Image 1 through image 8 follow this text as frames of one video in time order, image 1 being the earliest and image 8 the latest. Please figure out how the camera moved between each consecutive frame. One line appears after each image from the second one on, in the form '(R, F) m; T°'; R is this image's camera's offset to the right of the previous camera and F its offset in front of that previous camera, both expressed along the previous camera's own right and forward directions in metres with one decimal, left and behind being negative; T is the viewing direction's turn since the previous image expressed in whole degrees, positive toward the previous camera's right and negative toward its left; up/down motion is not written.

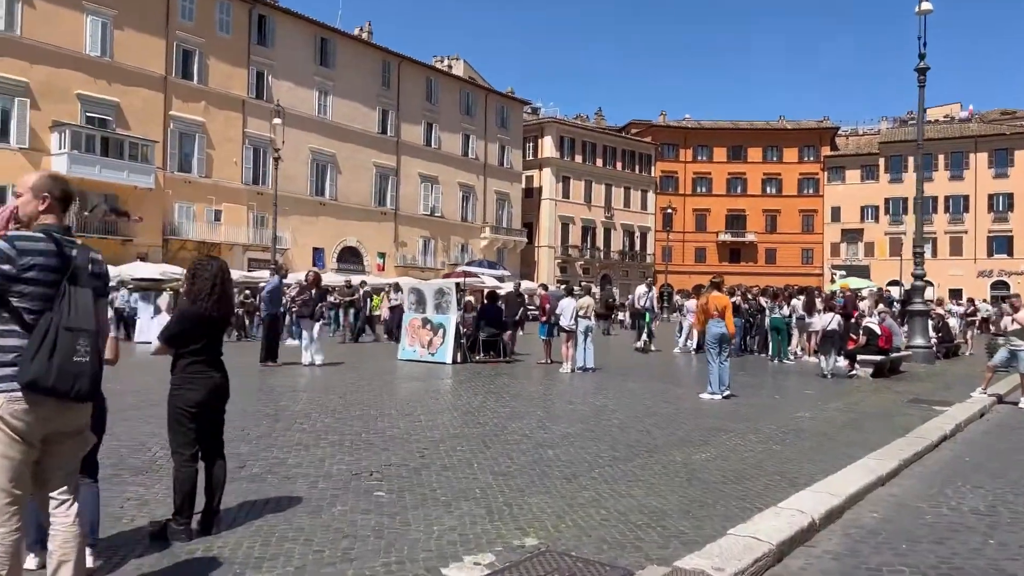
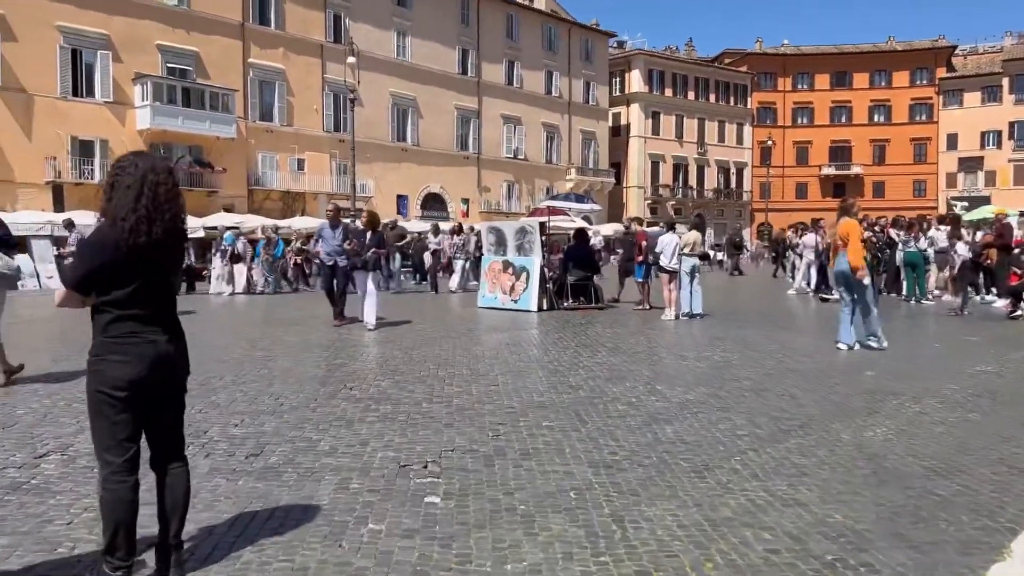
(-0.1, +1.9) m; -6°
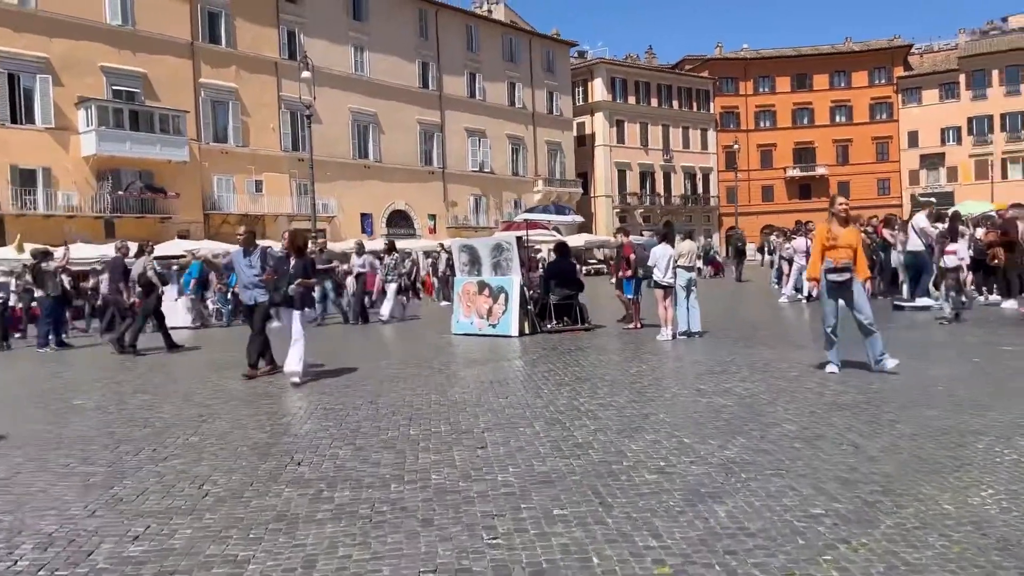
(-0.1, +1.4) m; +2°
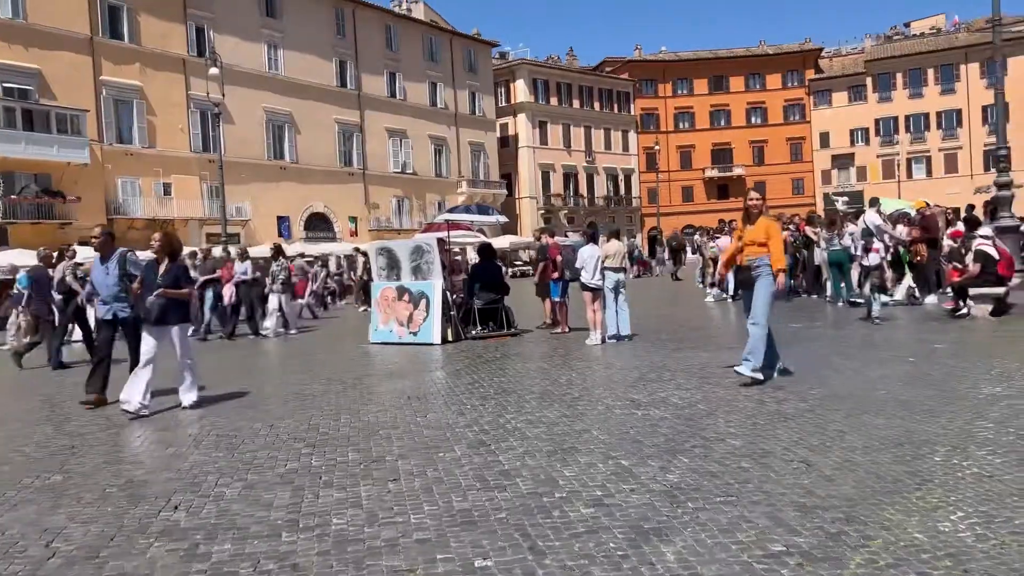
(+0.1, +0.7) m; +5°
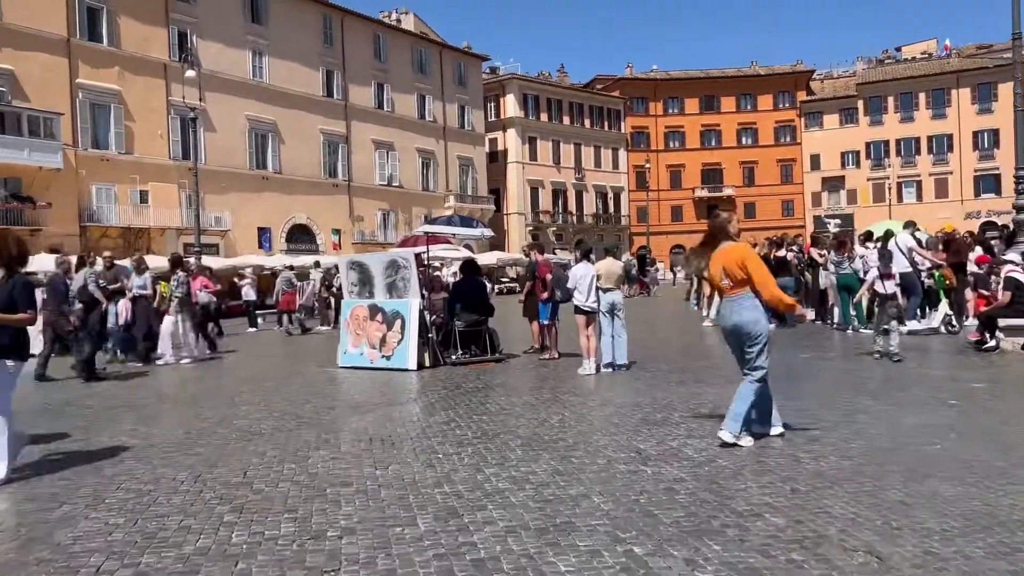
(0.0, +1.2) m; +1°
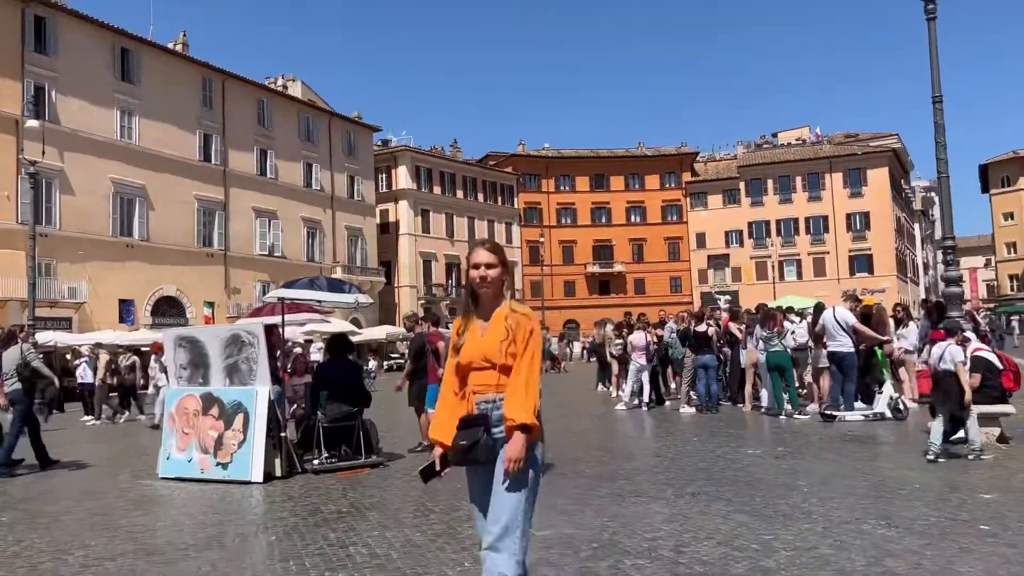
(+0.1, +2.4) m; +8°
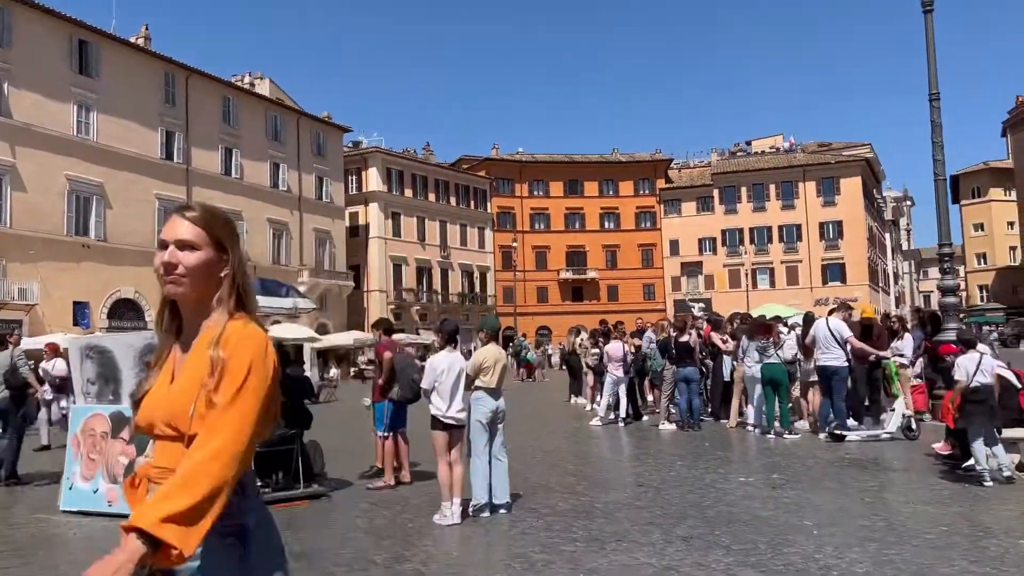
(+0.1, +1.1) m; +2°
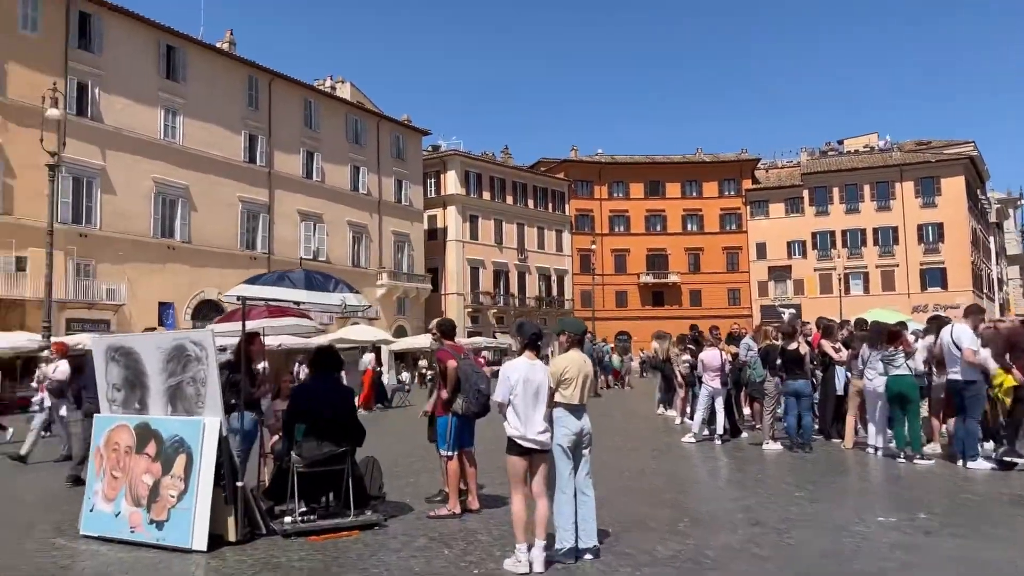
(-0.1, +1.3) m; -6°
